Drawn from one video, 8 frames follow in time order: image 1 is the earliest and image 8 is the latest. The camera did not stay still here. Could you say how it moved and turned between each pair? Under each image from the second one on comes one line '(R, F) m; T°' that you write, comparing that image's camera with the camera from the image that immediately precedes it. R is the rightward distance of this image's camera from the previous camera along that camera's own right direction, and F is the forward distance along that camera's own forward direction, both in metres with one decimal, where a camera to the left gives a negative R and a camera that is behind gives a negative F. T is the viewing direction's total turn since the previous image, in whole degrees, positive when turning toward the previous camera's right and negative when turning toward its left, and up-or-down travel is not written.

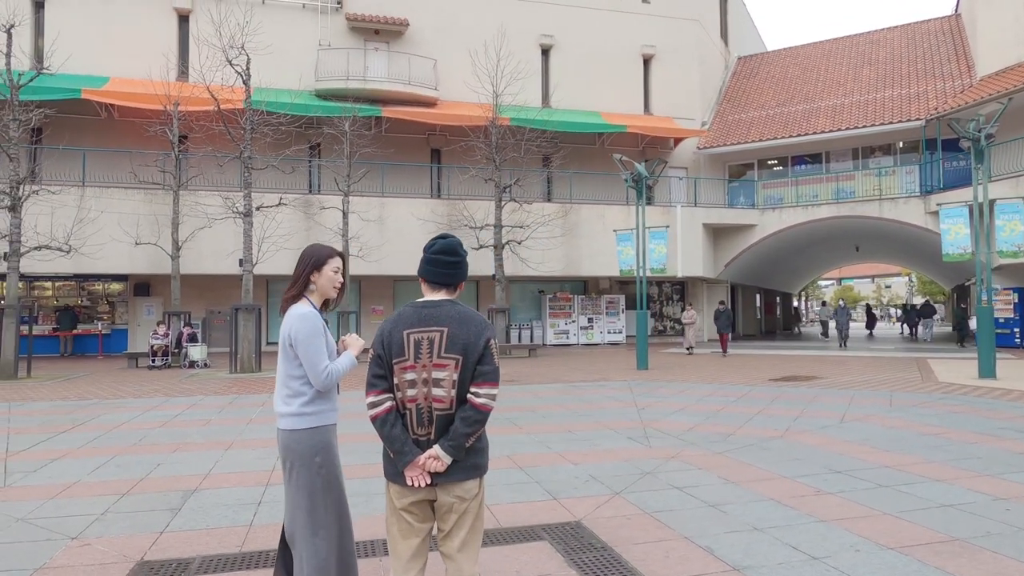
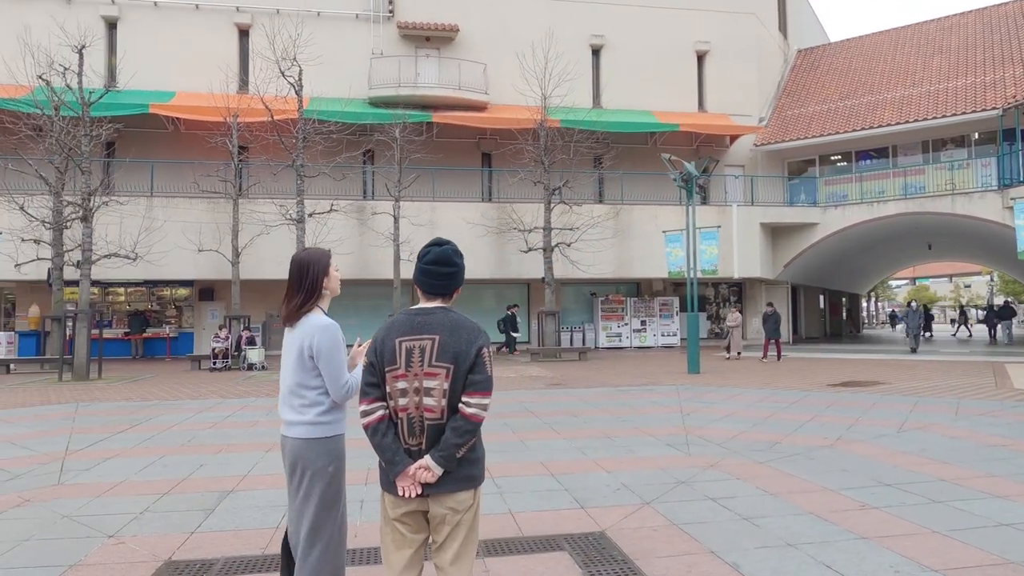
(+0.3, +0.1) m; -5°
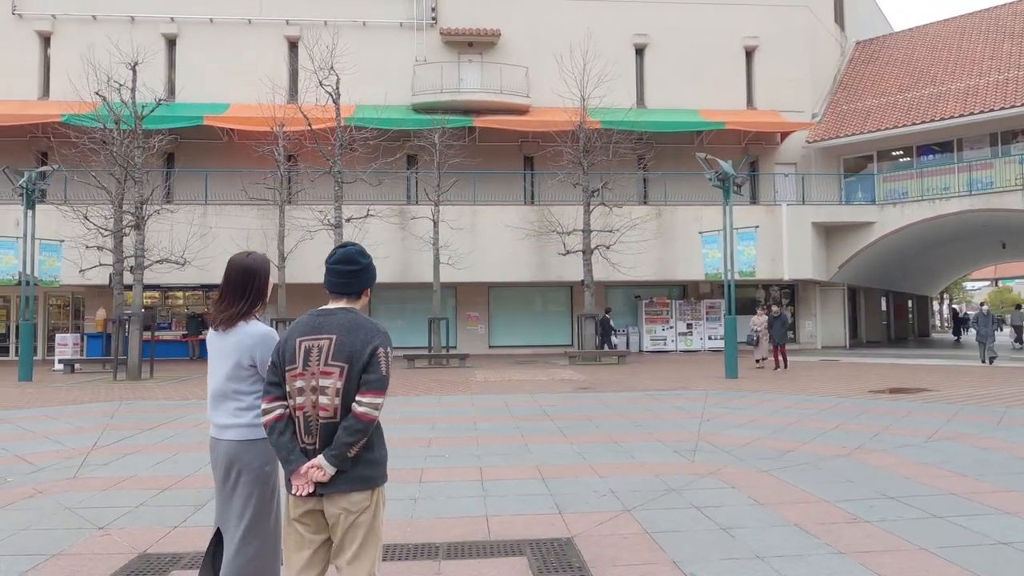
(+0.6, 0.0) m; -5°
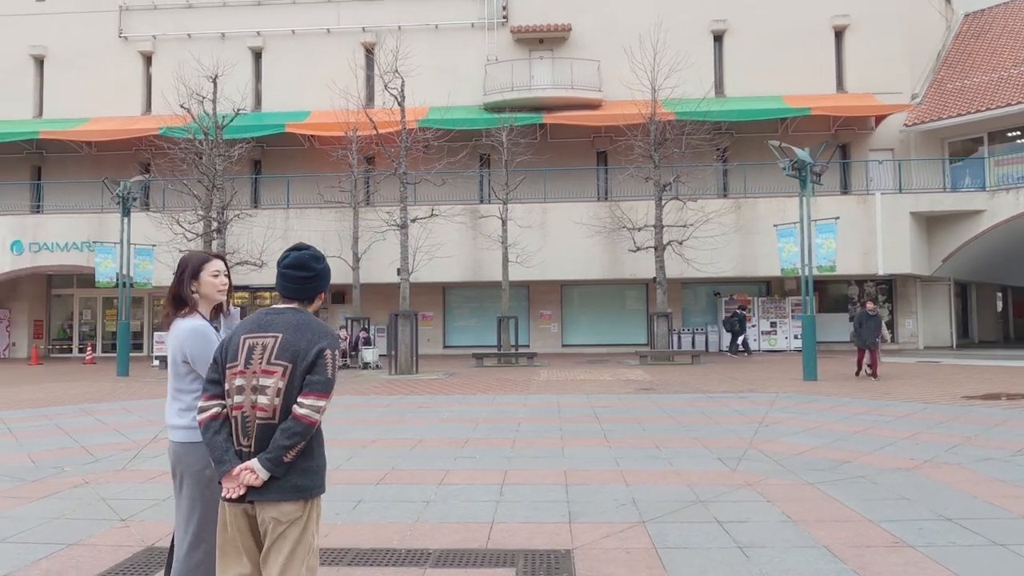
(+0.6, +0.2) m; -8°
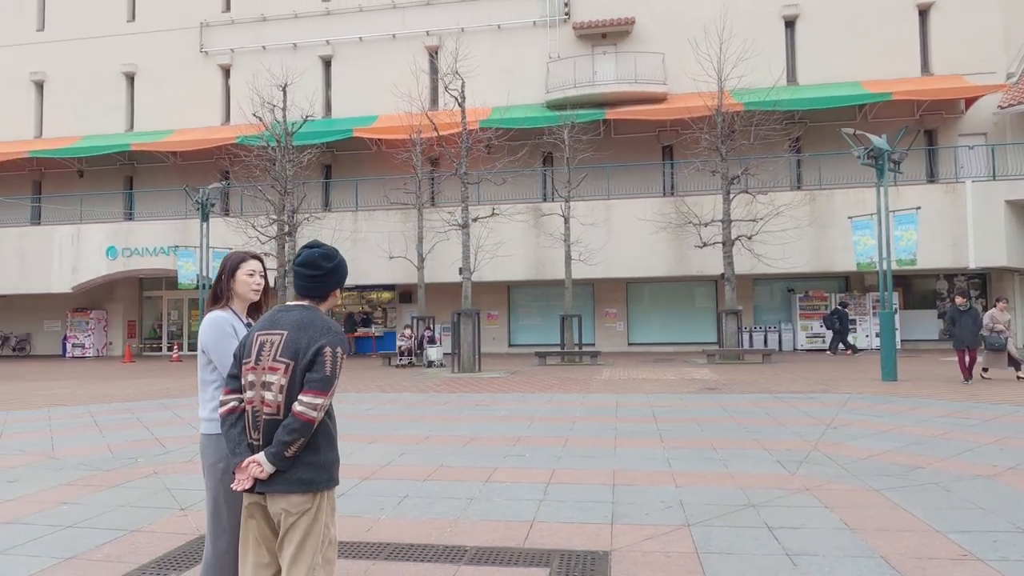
(+0.2, +0.1) m; -6°
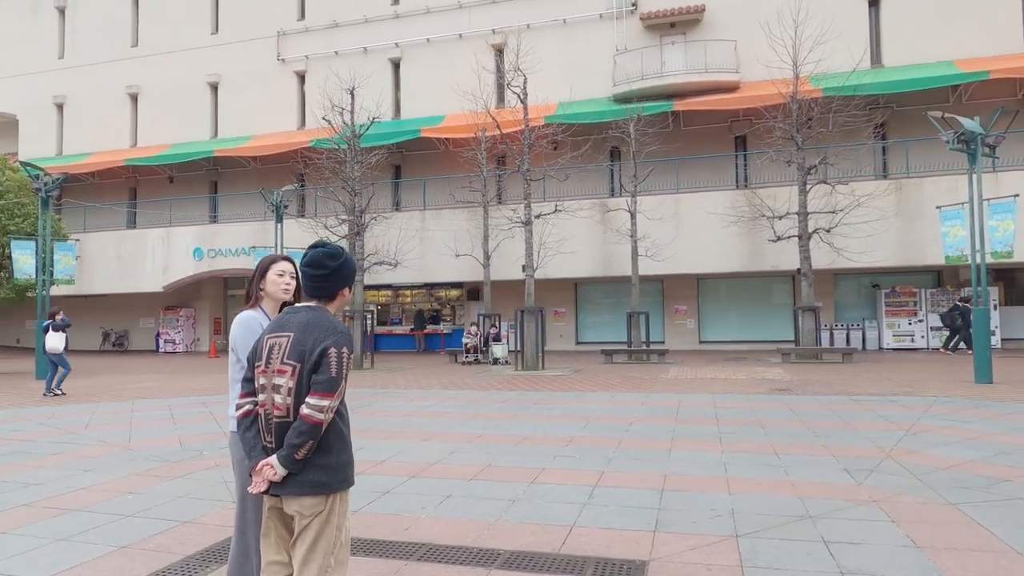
(+0.3, +0.1) m; -6°
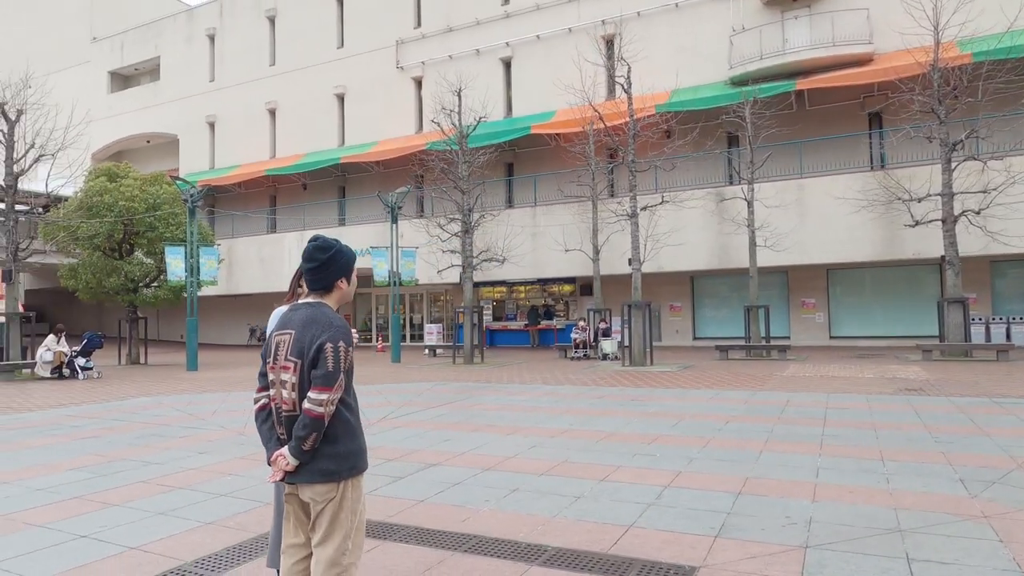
(+0.5, +0.1) m; -11°
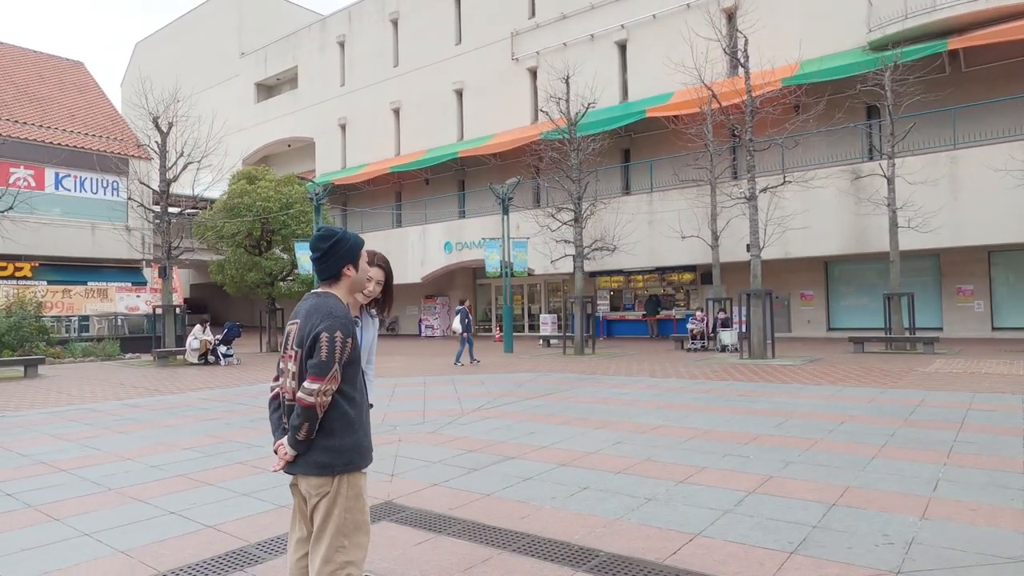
(+0.5, +0.2) m; -11°
